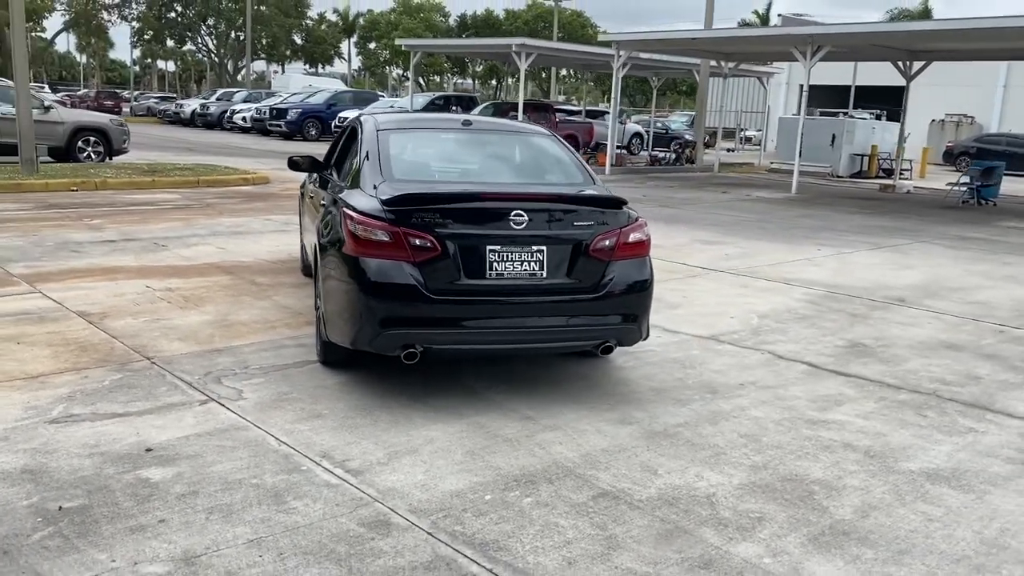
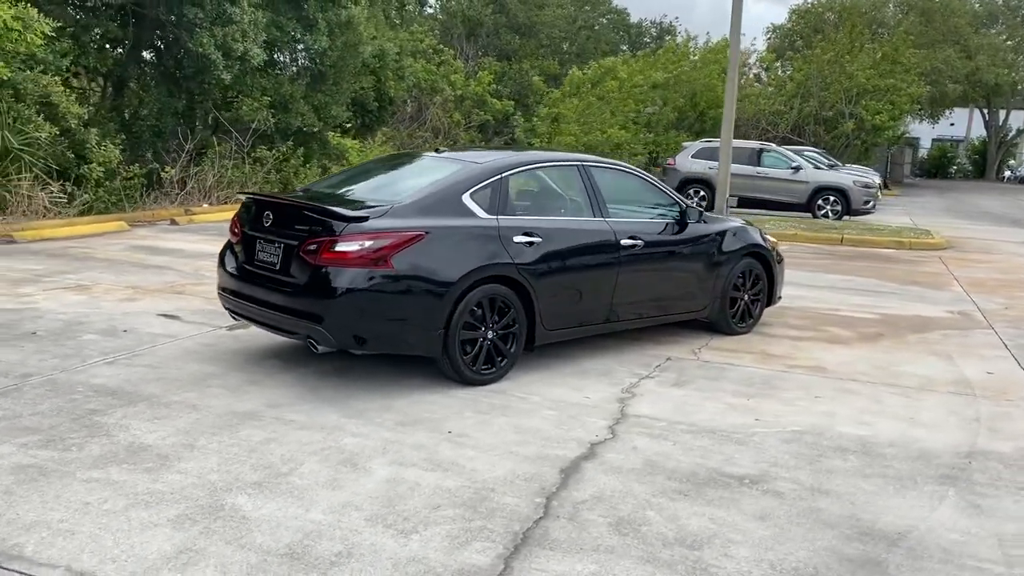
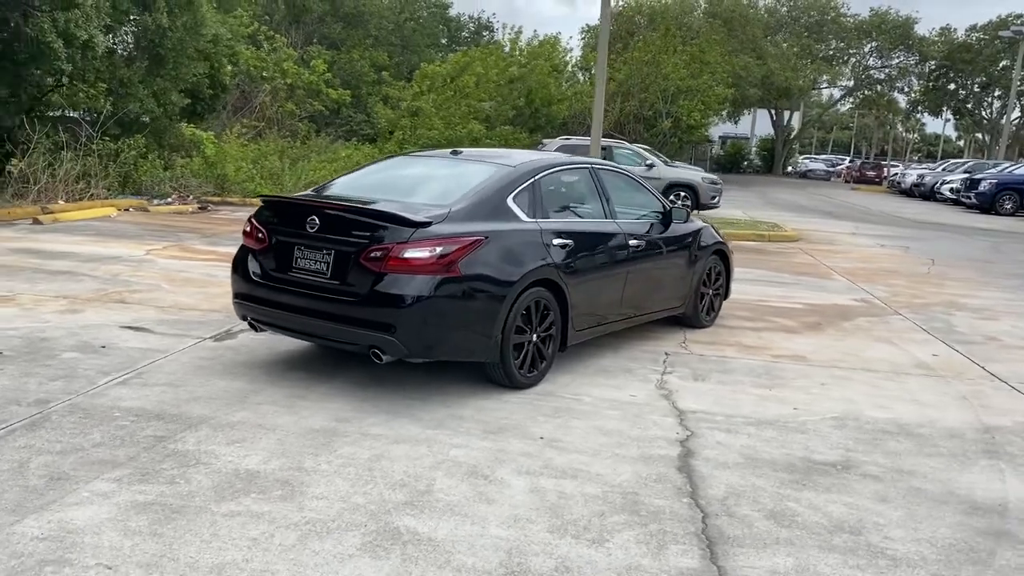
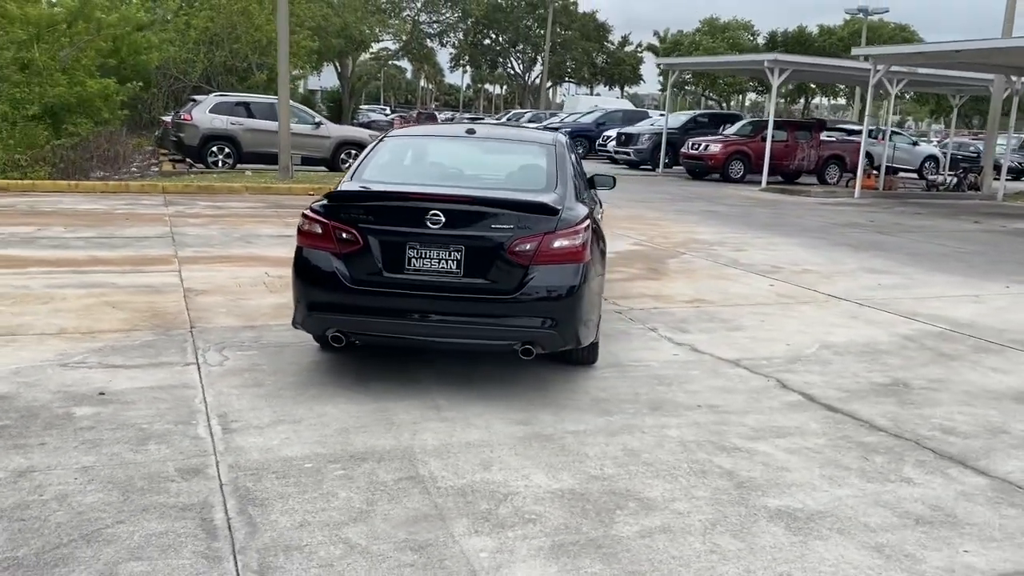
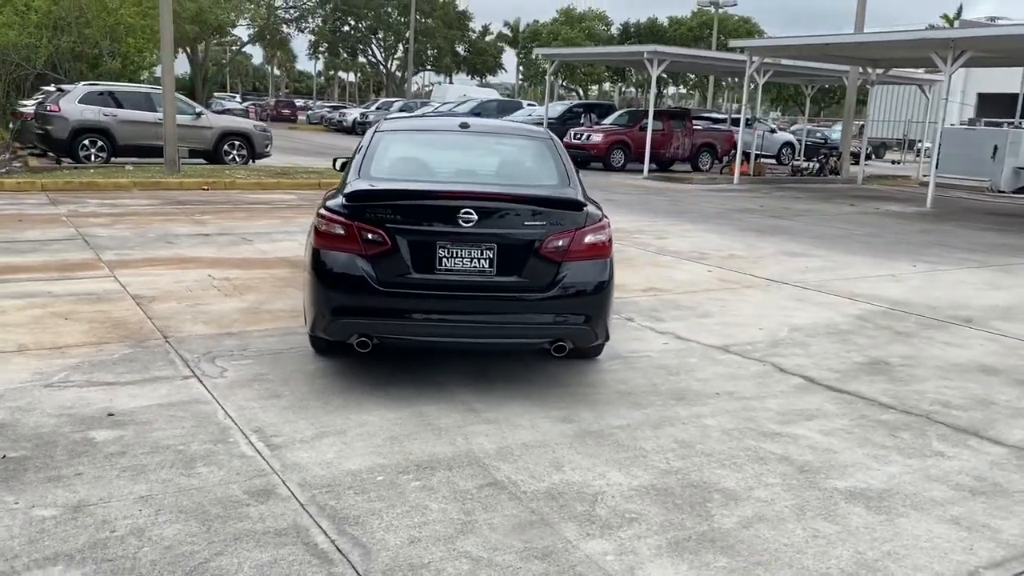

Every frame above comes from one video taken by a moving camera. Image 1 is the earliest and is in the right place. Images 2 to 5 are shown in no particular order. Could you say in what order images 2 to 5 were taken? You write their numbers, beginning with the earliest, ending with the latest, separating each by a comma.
5, 4, 3, 2
